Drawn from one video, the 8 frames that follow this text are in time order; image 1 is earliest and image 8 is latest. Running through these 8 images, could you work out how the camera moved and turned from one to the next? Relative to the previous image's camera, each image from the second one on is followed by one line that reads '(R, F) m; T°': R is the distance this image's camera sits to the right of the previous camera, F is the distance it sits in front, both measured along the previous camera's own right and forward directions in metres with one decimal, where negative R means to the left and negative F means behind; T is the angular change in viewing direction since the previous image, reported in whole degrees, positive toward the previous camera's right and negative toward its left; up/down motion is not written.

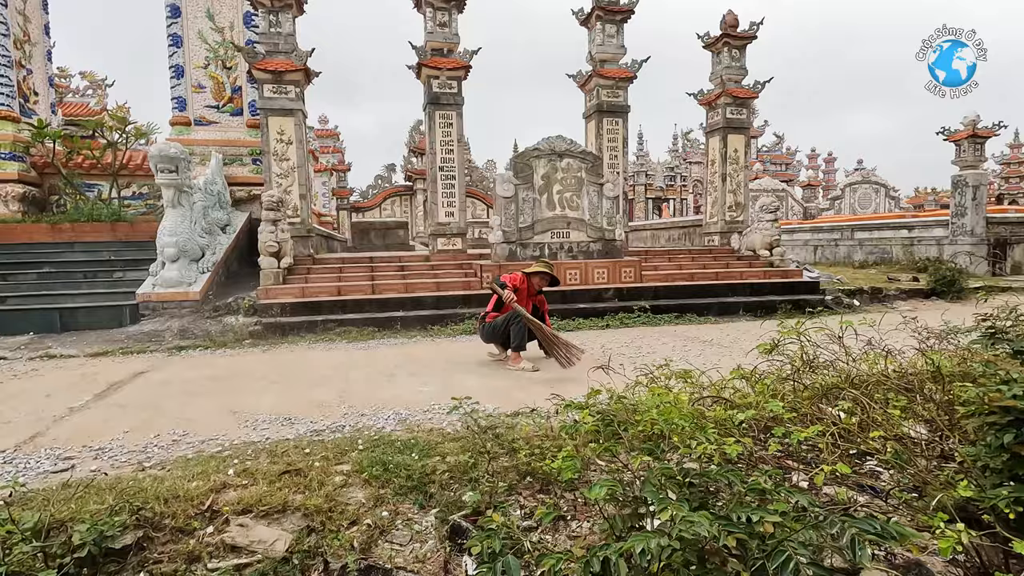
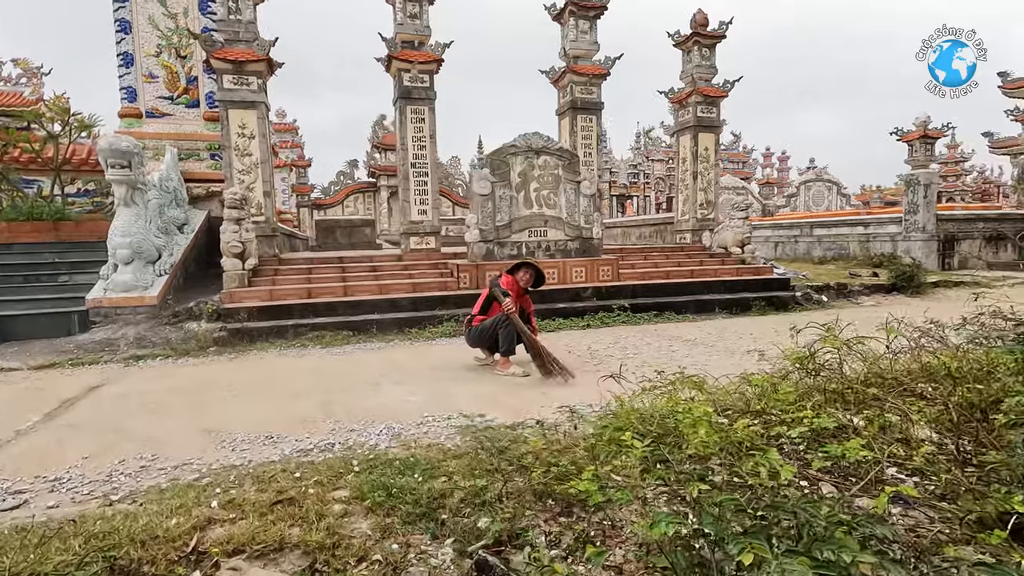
(-0.2, +0.2) m; +4°
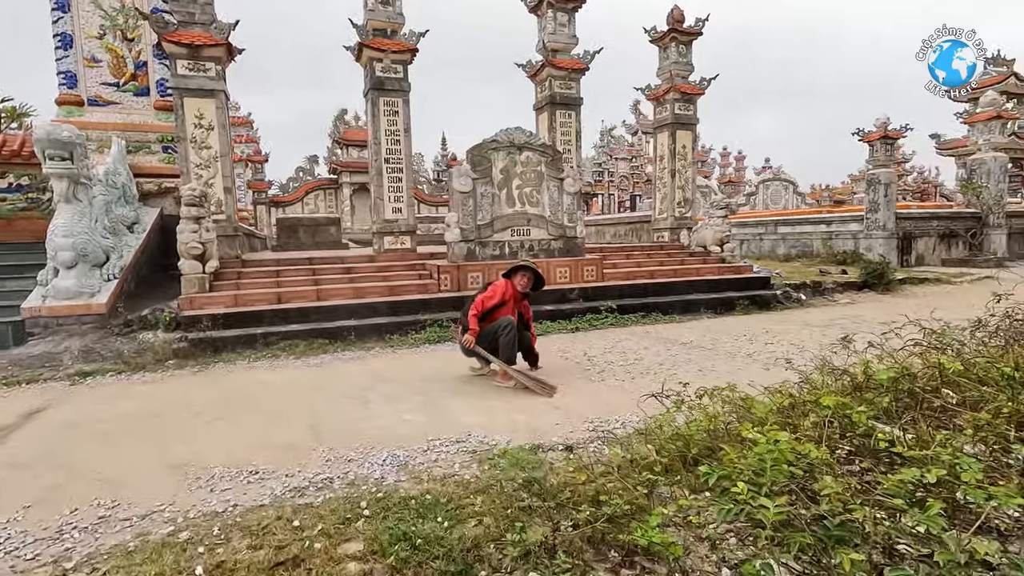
(-0.3, +0.3) m; +4°
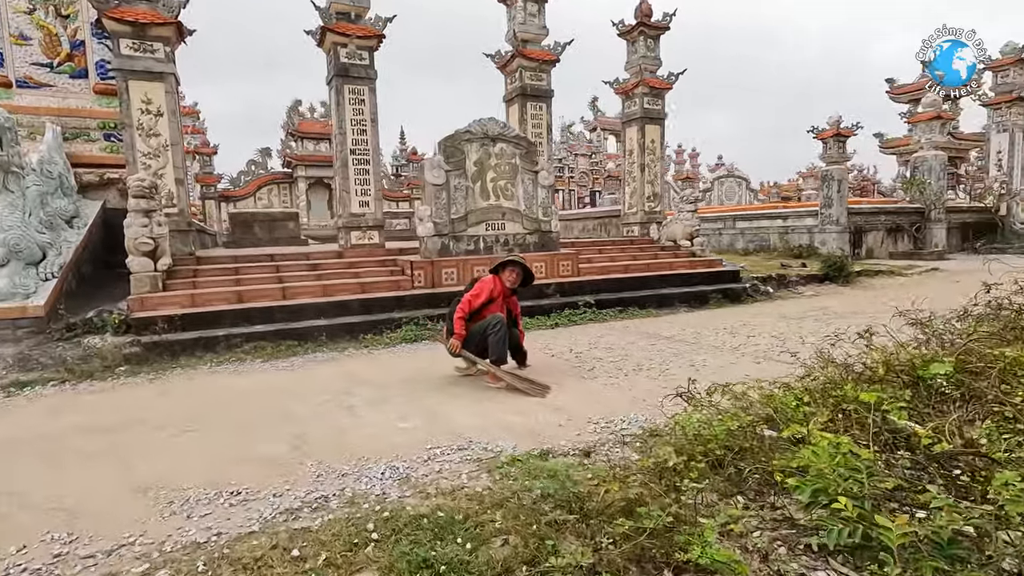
(-0.2, +0.2) m; +5°
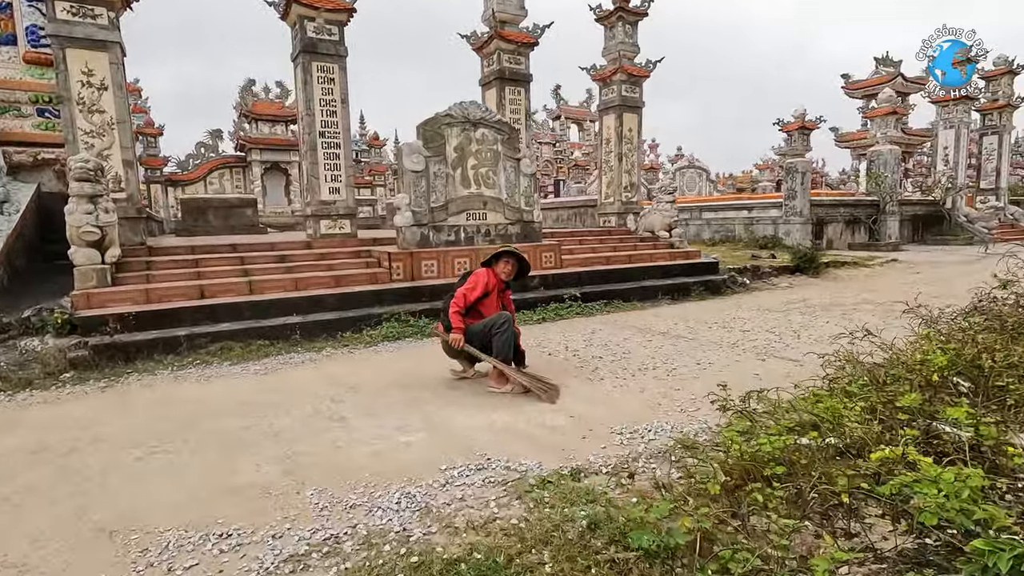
(-0.3, +0.3) m; +4°
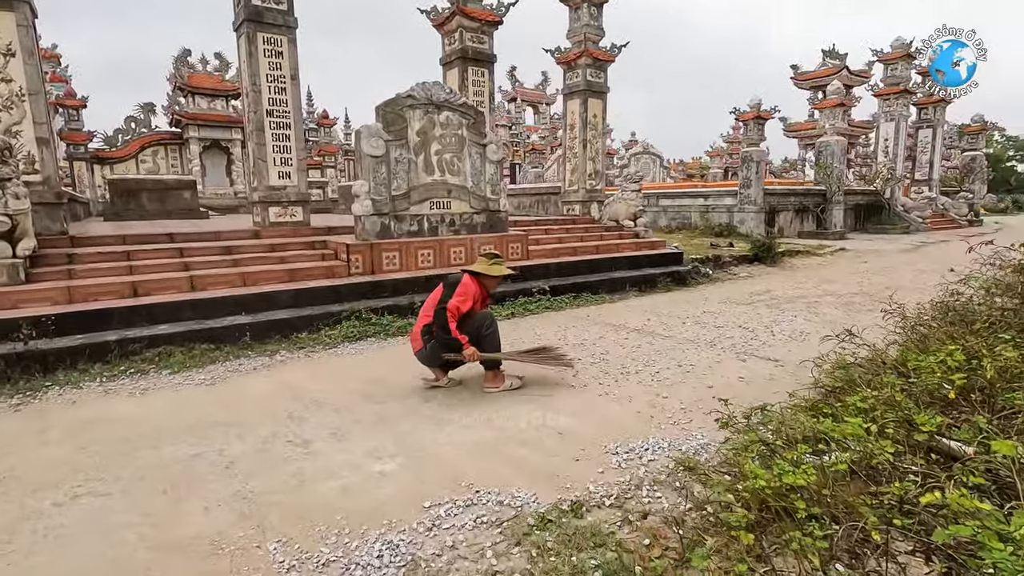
(-0.2, +0.3) m; +5°
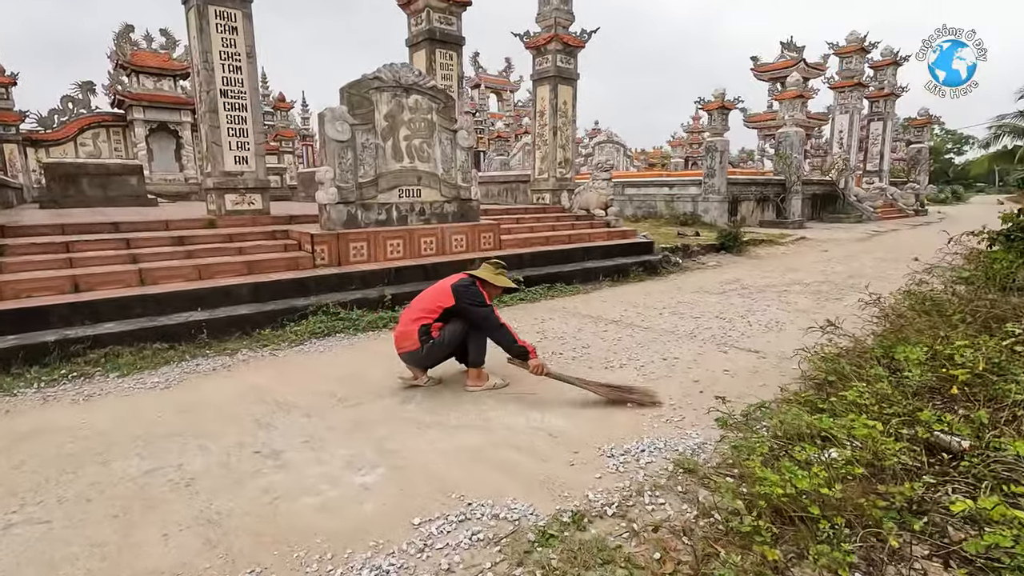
(-0.1, +0.2) m; +4°
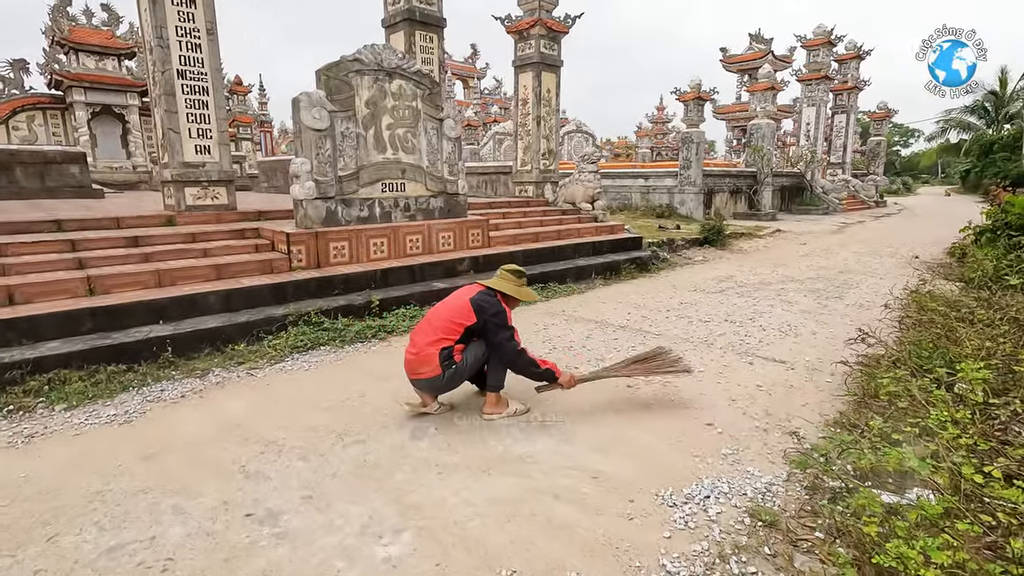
(-0.3, +0.4) m; +4°
